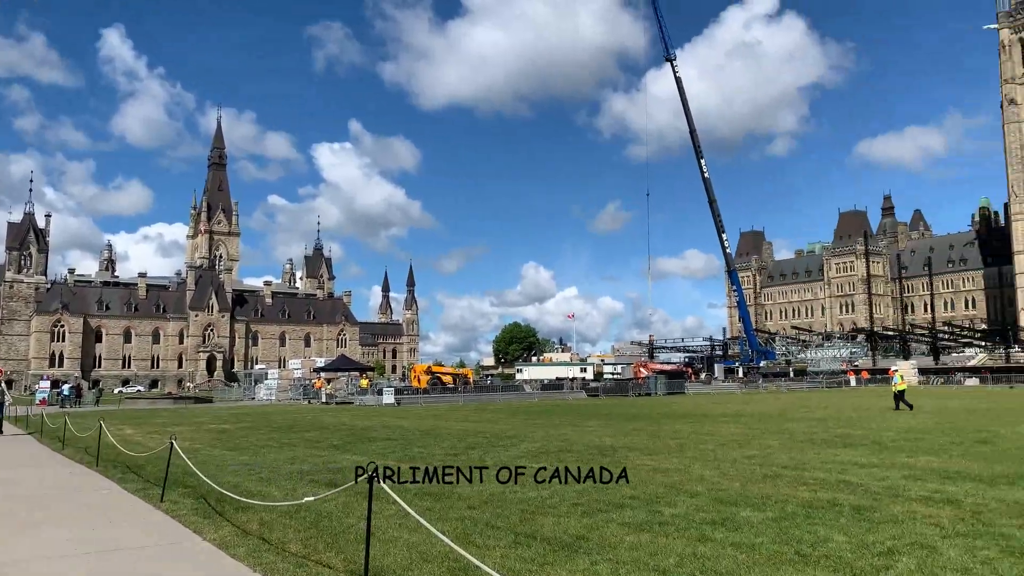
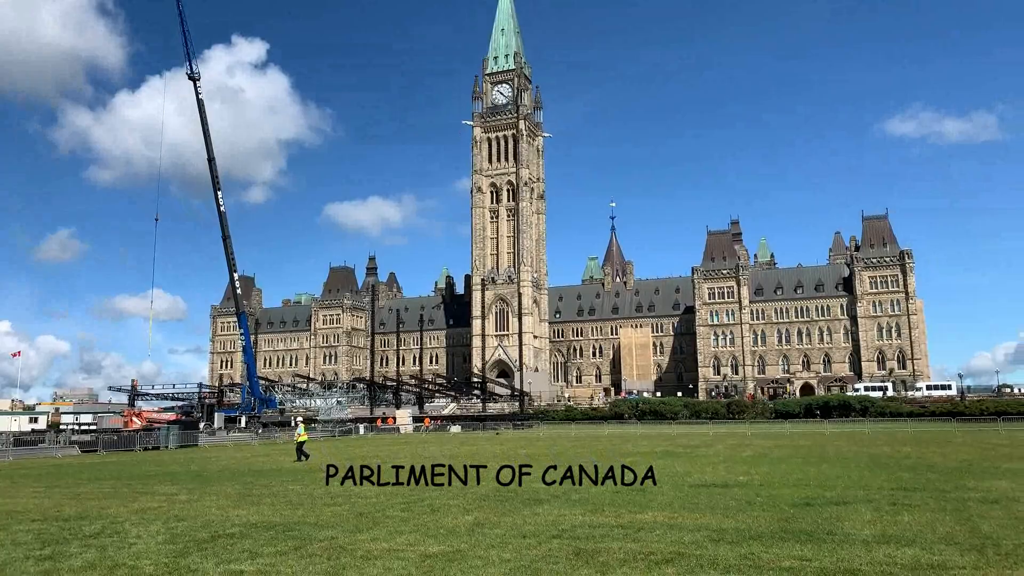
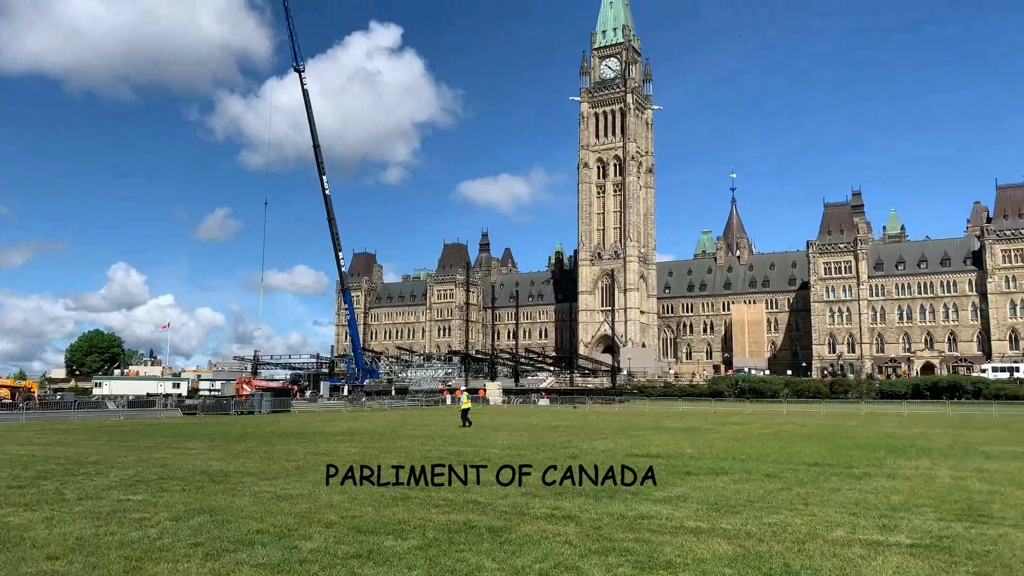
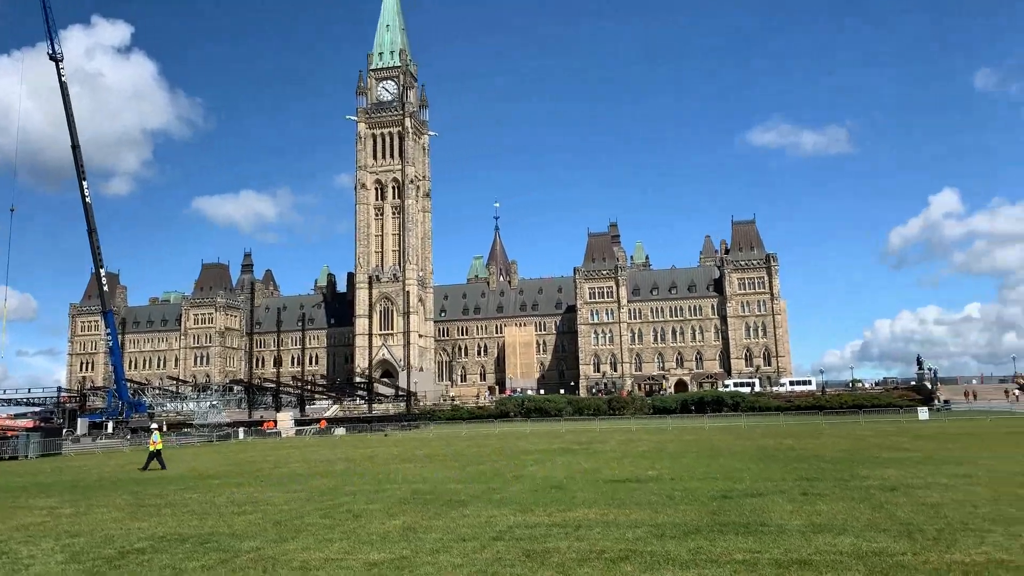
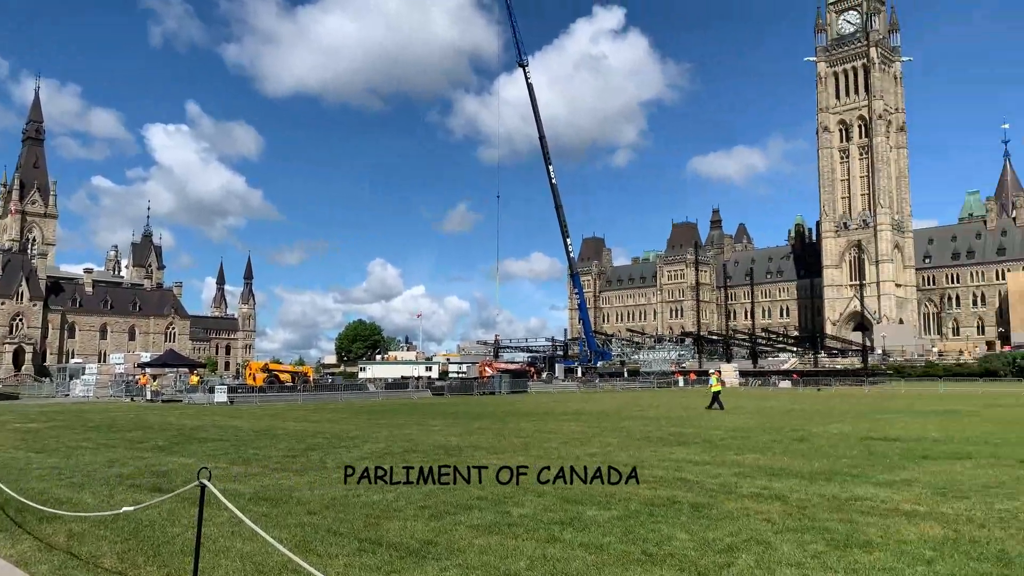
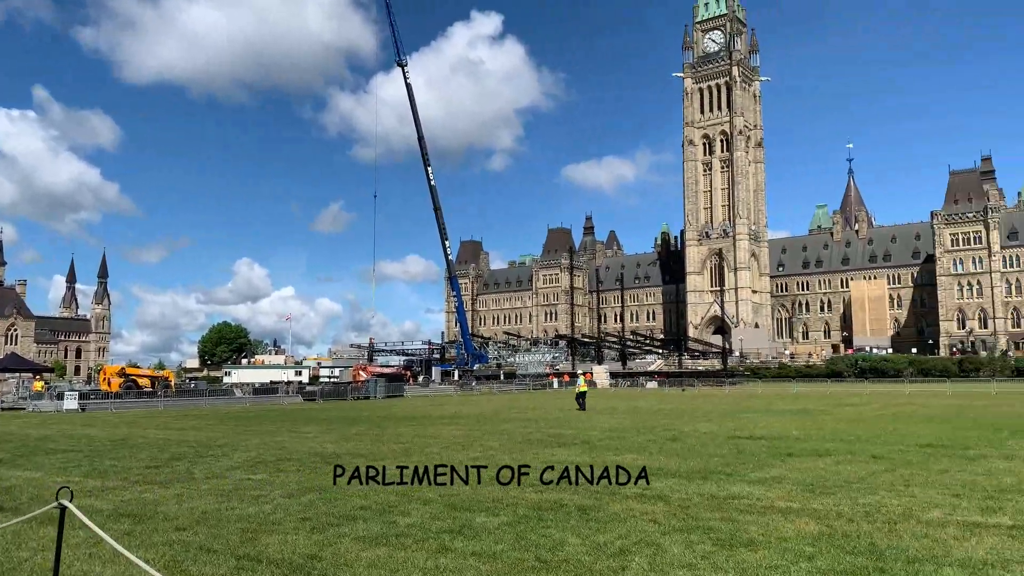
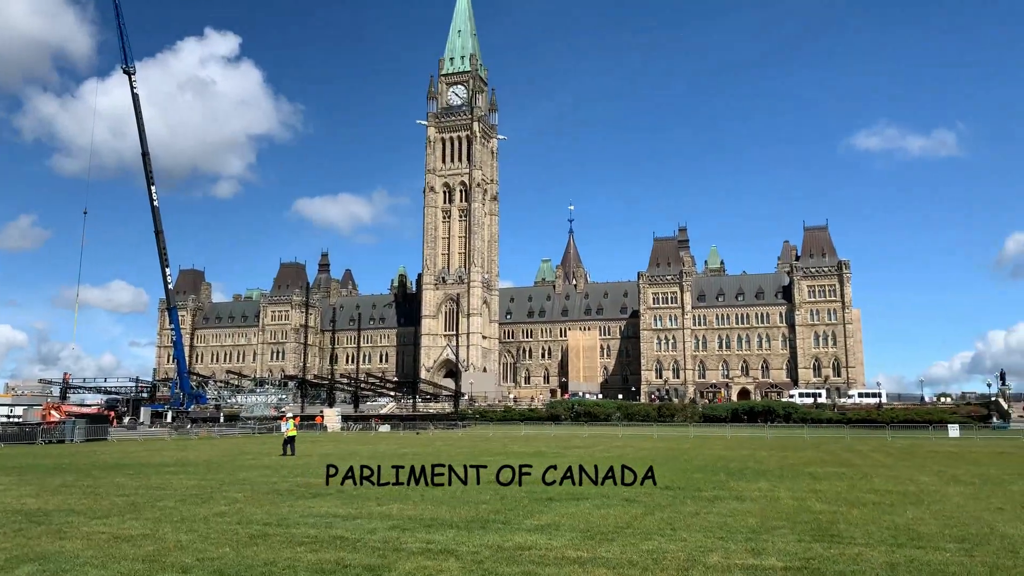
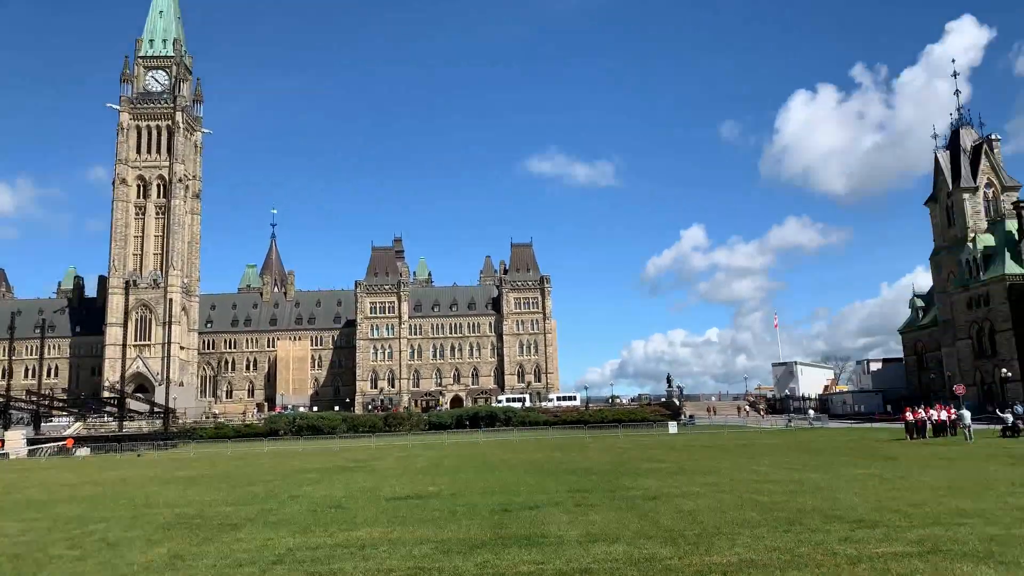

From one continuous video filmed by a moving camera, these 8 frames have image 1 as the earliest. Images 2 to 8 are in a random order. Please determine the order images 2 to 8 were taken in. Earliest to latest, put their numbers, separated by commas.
5, 6, 3, 7, 2, 4, 8
